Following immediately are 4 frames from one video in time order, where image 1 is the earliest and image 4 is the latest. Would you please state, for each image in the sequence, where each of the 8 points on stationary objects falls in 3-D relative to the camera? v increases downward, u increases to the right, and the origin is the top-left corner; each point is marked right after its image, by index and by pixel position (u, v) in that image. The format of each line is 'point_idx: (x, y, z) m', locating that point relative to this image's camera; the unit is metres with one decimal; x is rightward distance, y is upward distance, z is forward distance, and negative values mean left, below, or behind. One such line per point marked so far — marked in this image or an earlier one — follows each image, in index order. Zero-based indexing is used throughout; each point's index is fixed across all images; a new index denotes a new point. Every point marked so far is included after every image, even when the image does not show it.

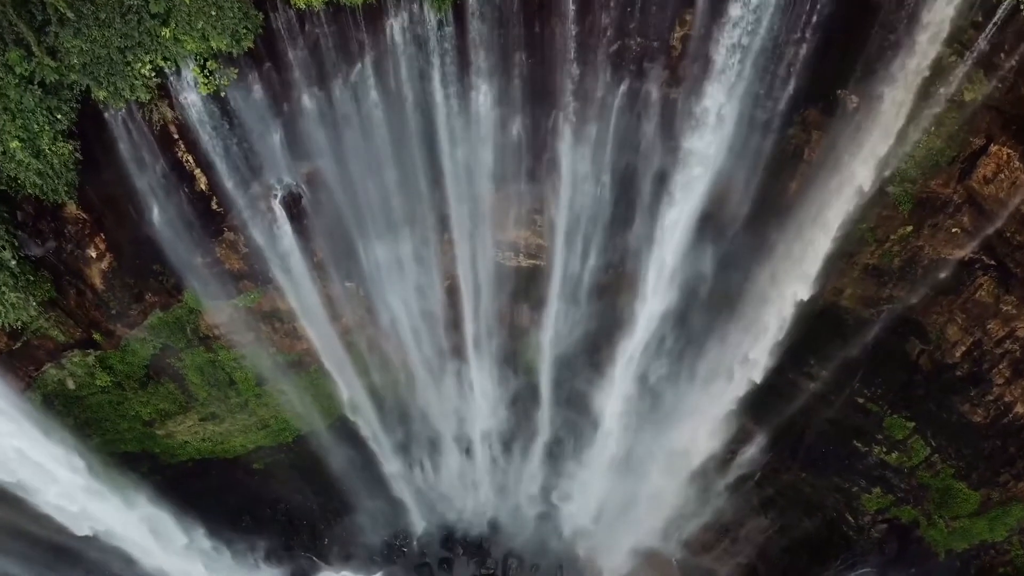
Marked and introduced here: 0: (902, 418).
0: (+6.5, -2.2, +11.1) m
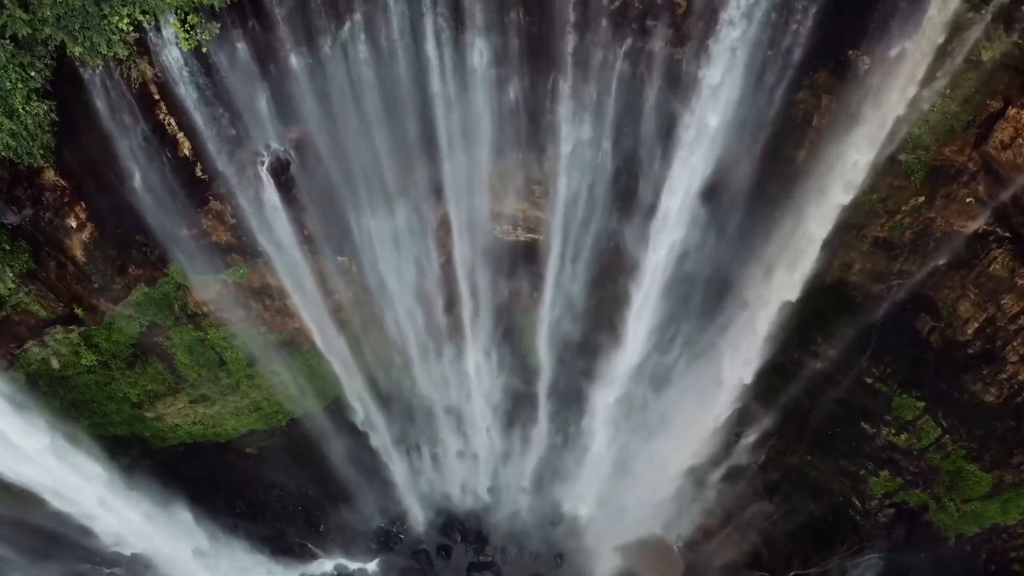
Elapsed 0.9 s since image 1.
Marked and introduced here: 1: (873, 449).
0: (+6.4, -1.8, +10.8) m
1: (+6.2, -2.8, +11.4) m
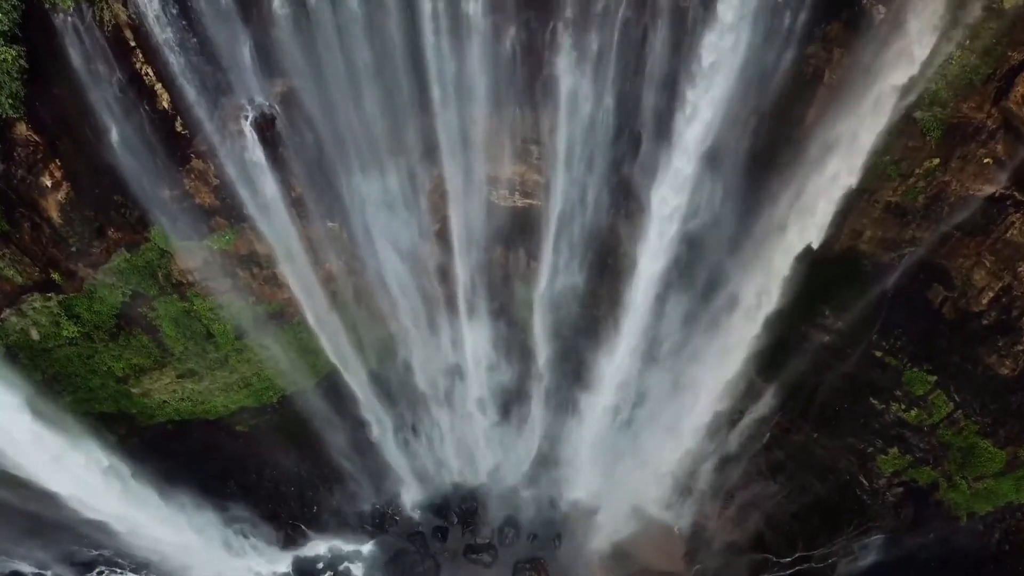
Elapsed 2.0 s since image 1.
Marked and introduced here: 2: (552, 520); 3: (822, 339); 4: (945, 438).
0: (+6.4, -1.3, +10.4) m
1: (+6.1, -2.3, +11.1) m
2: (+0.8, -4.7, +13.5) m
3: (+5.1, -0.8, +11.0) m
4: (+6.9, -2.4, +10.7) m
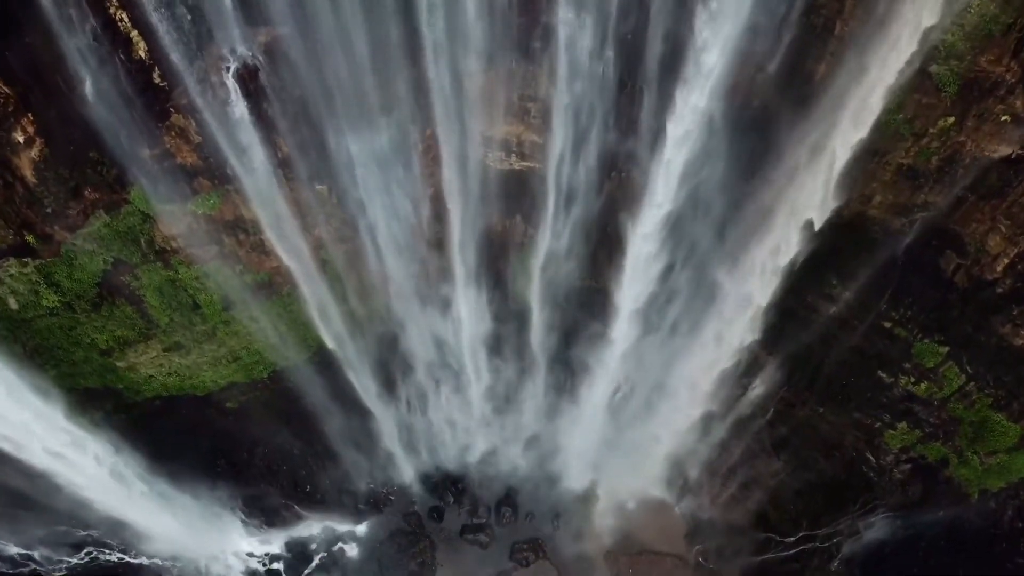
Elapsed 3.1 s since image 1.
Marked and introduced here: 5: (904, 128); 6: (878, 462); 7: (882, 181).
0: (+6.4, -0.8, +10.1) m
1: (+6.1, -1.8, +10.7) m
2: (+0.8, -4.2, +13.1) m
3: (+5.0, -0.3, +10.6) m
4: (+6.9, -1.9, +10.3) m
5: (+5.1, +2.1, +8.7) m
6: (+6.1, -2.9, +11.2) m
7: (+5.1, +1.5, +9.2) m
